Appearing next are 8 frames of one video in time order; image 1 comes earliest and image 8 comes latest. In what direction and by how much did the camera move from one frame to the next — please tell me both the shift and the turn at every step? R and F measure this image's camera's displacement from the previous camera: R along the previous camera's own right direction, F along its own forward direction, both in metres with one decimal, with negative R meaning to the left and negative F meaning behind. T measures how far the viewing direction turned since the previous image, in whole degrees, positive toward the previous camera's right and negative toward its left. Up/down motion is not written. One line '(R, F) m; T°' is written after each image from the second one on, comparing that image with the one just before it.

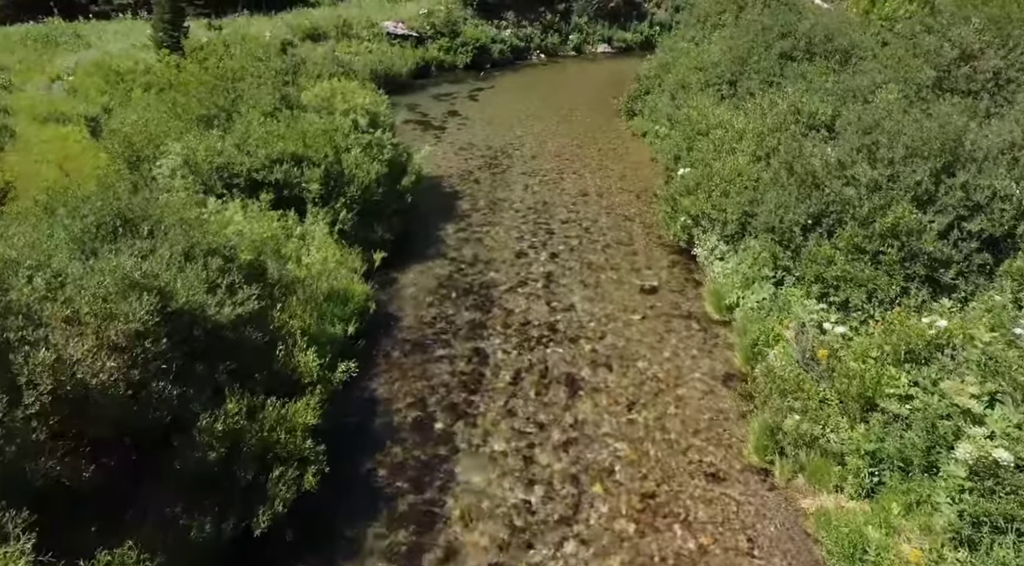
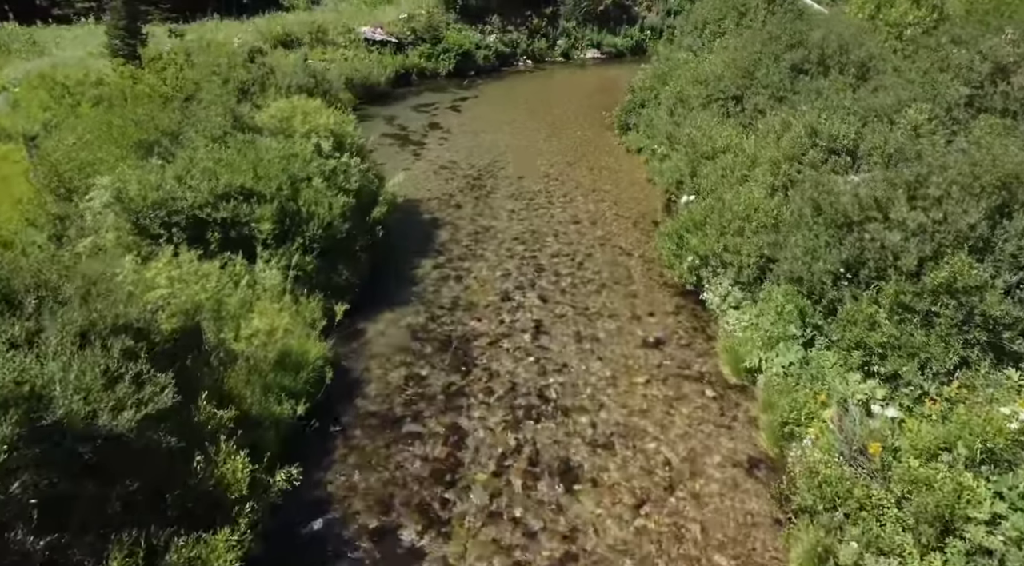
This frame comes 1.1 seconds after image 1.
(+0.1, +2.3) m; +1°
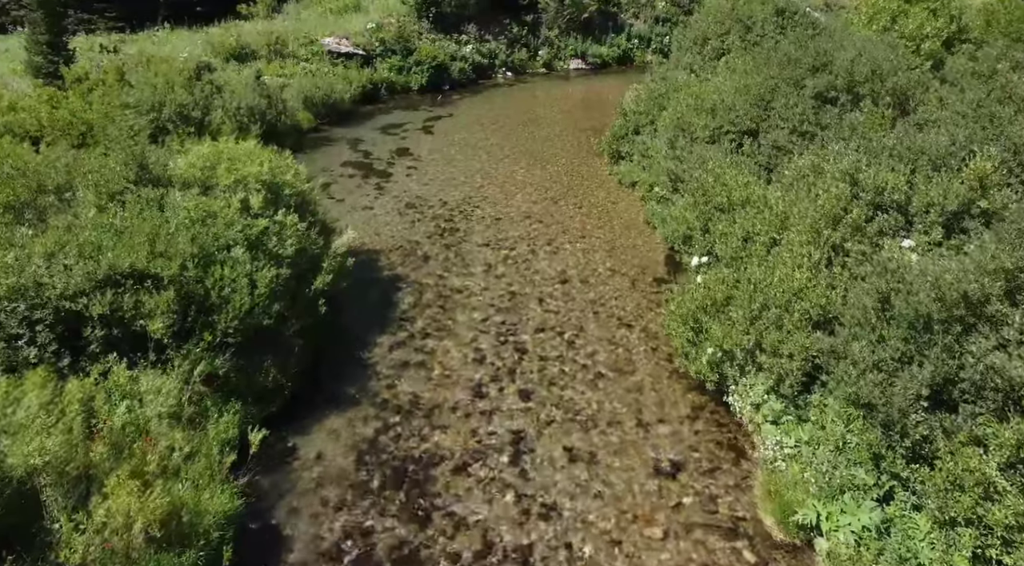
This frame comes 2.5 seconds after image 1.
(+0.2, +3.4) m; +1°
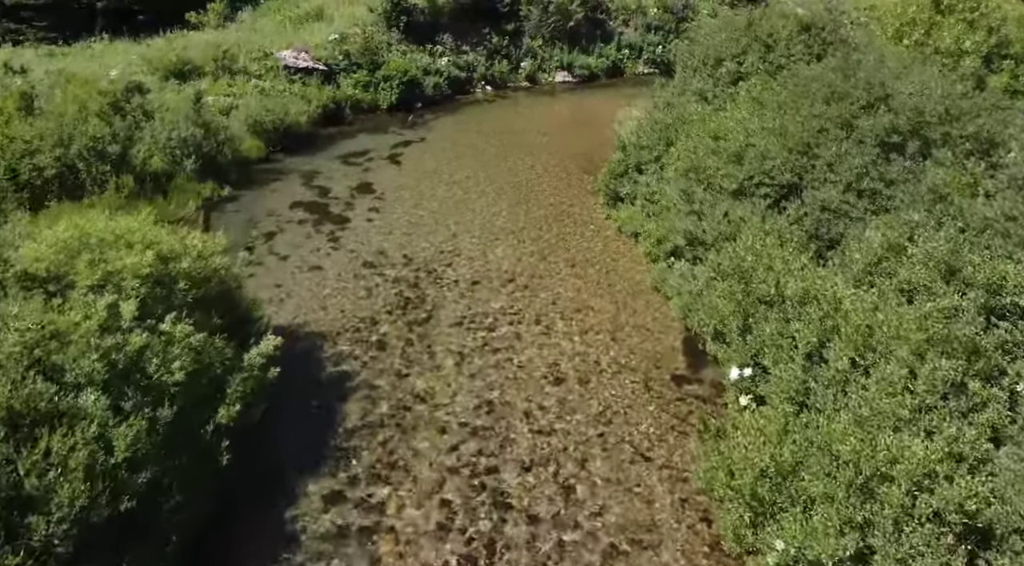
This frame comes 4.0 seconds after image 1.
(+0.1, +4.1) m; +1°
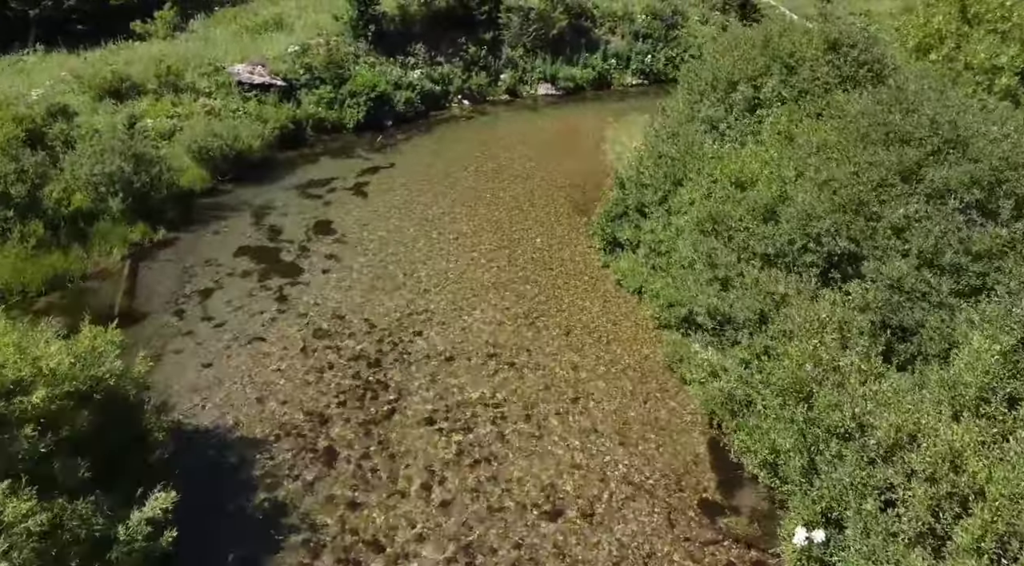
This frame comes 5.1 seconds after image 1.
(0.0, +3.2) m; +2°
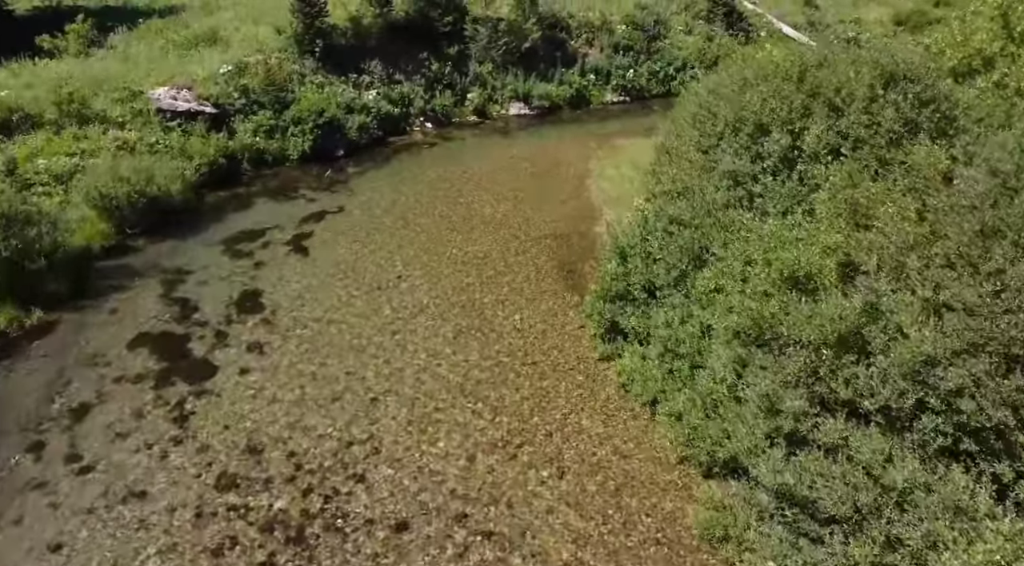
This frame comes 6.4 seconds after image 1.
(0.0, +4.2) m; +2°
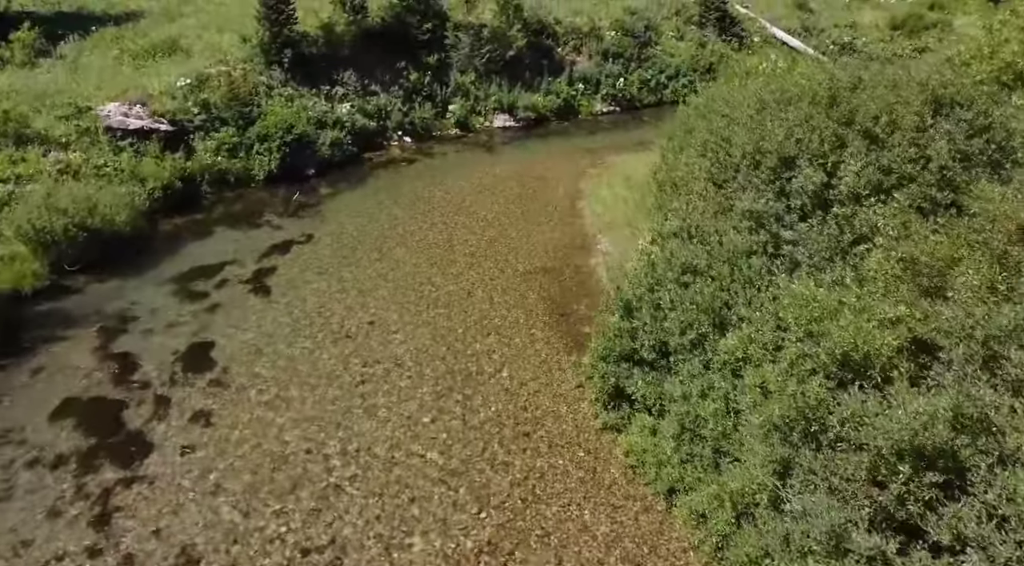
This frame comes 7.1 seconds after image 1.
(0.0, +2.1) m; +1°
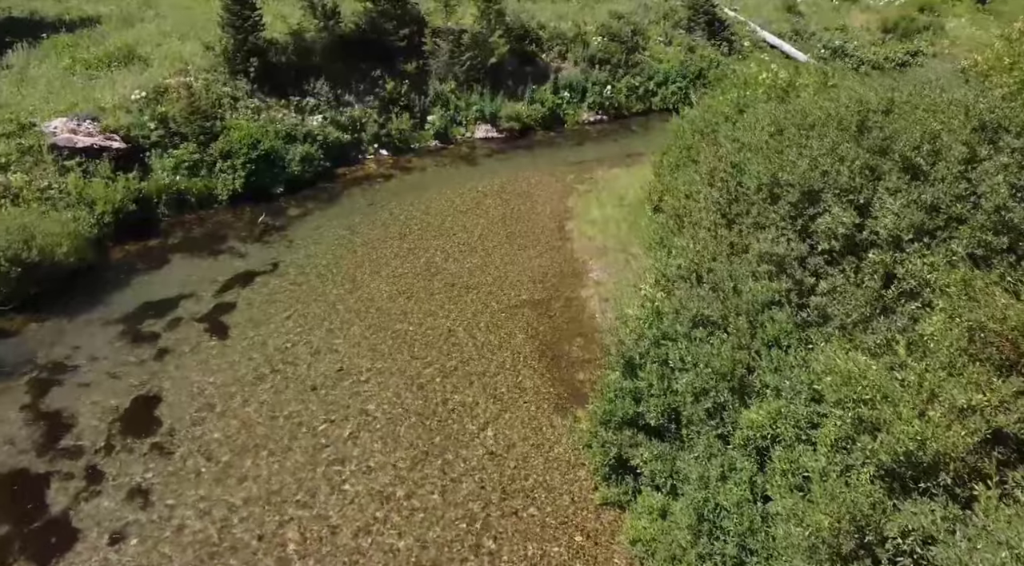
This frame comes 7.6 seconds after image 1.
(0.0, +1.7) m; +1°
